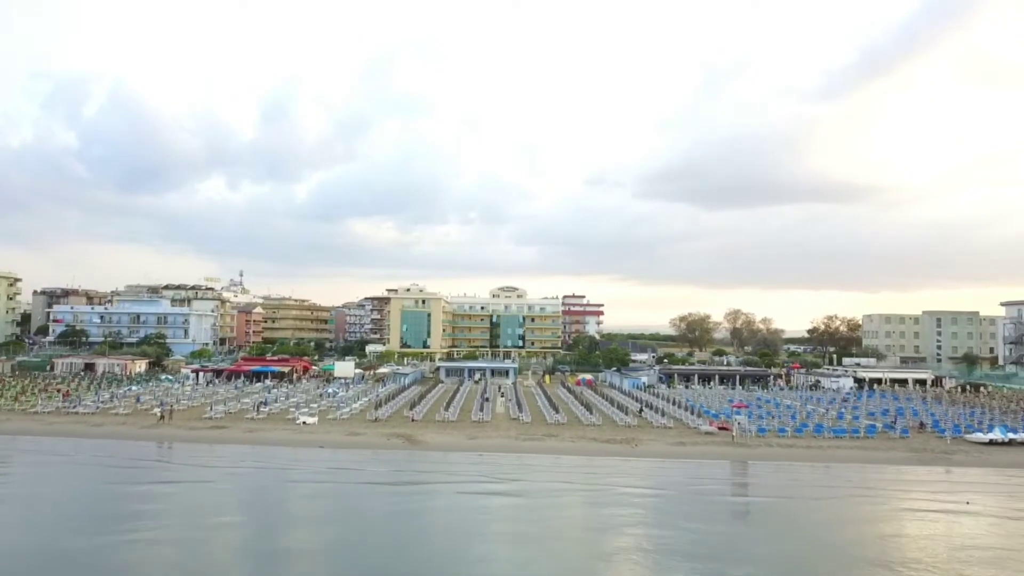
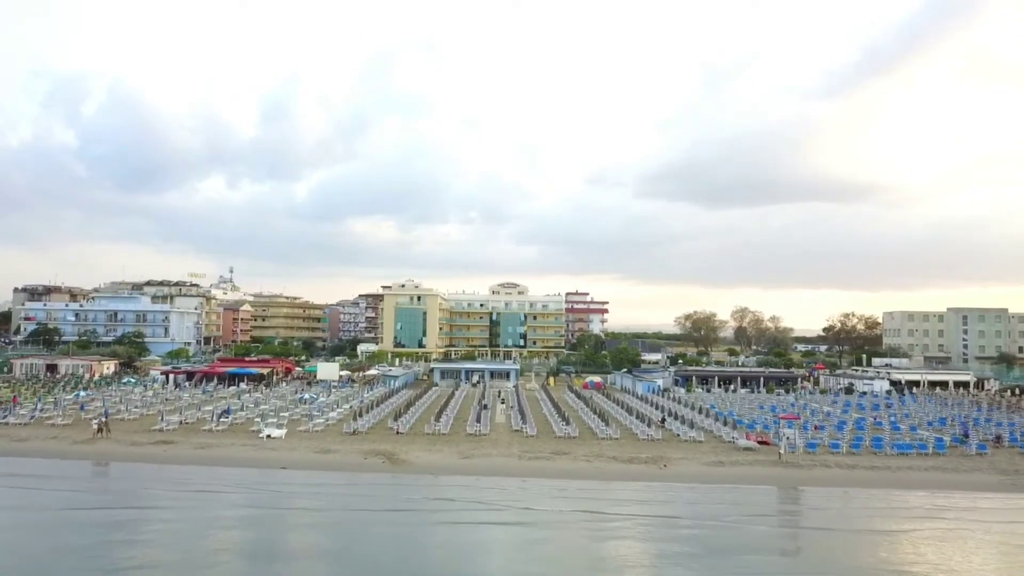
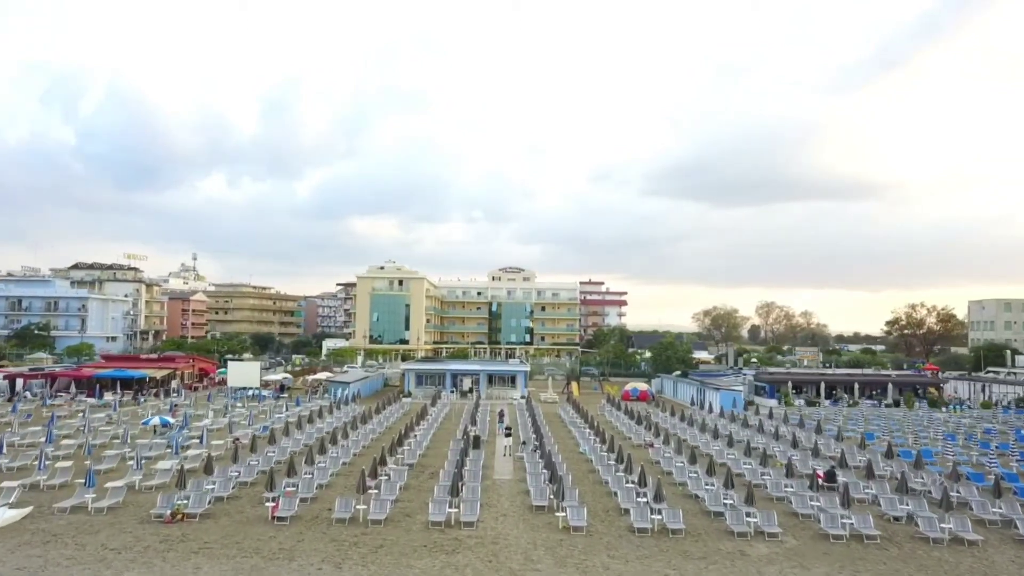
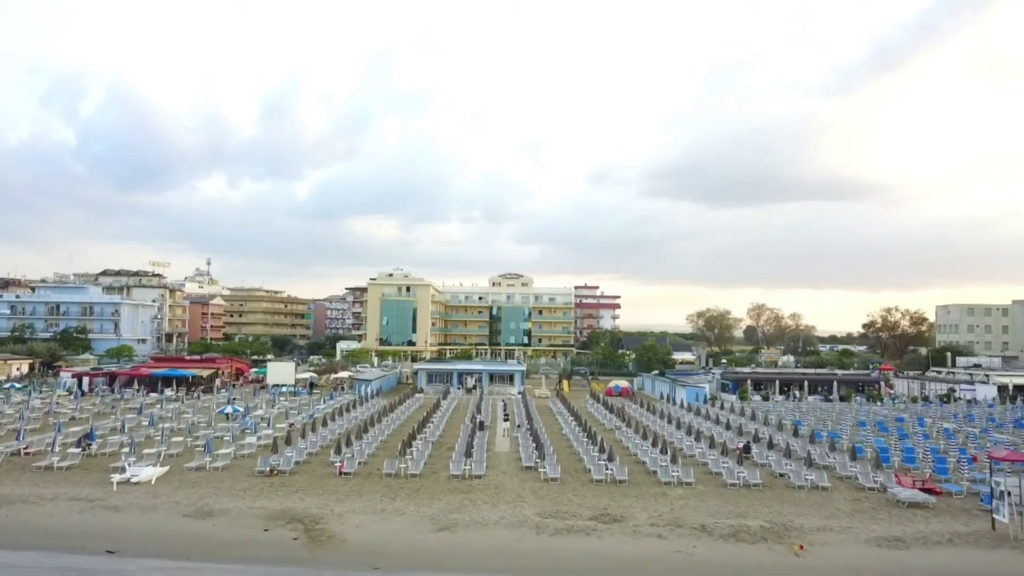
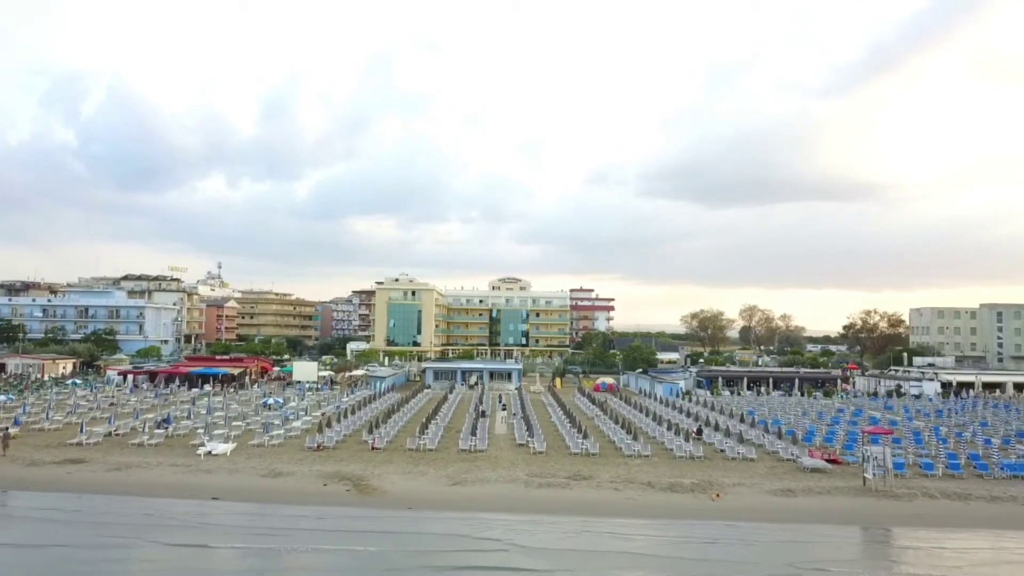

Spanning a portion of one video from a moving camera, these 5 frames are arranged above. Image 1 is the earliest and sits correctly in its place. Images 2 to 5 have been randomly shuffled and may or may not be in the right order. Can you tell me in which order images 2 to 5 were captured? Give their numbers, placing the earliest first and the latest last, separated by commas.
2, 5, 4, 3
